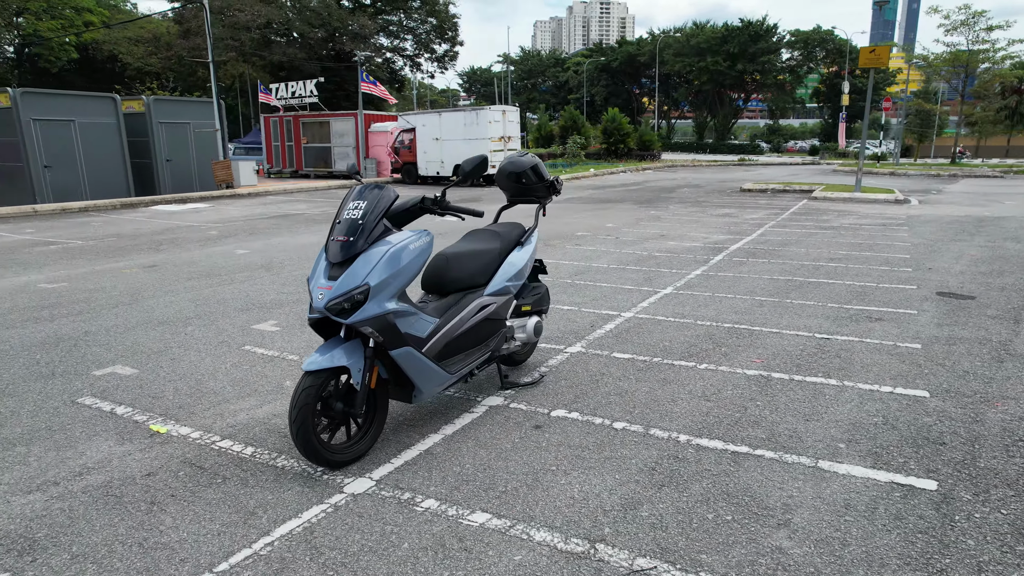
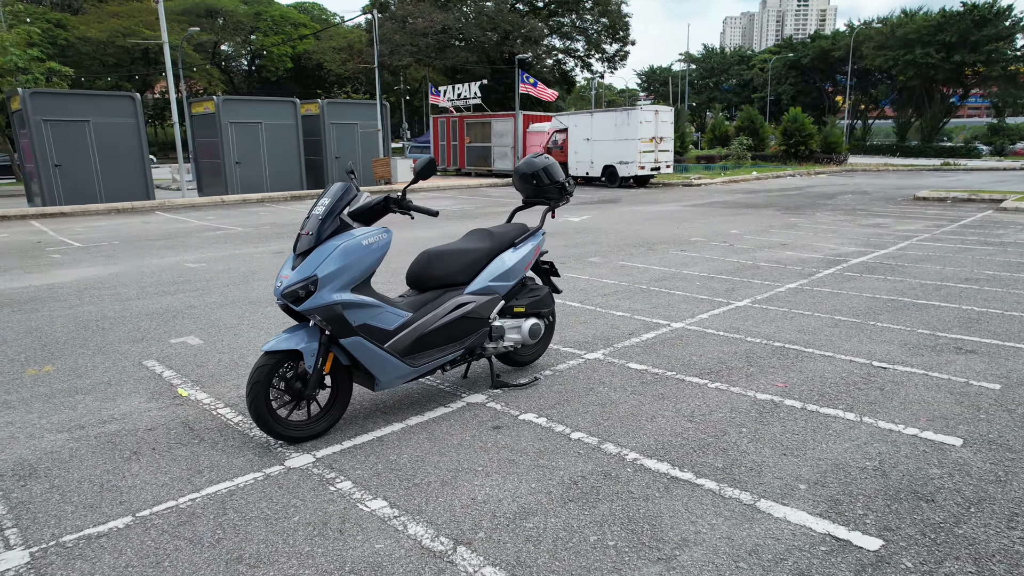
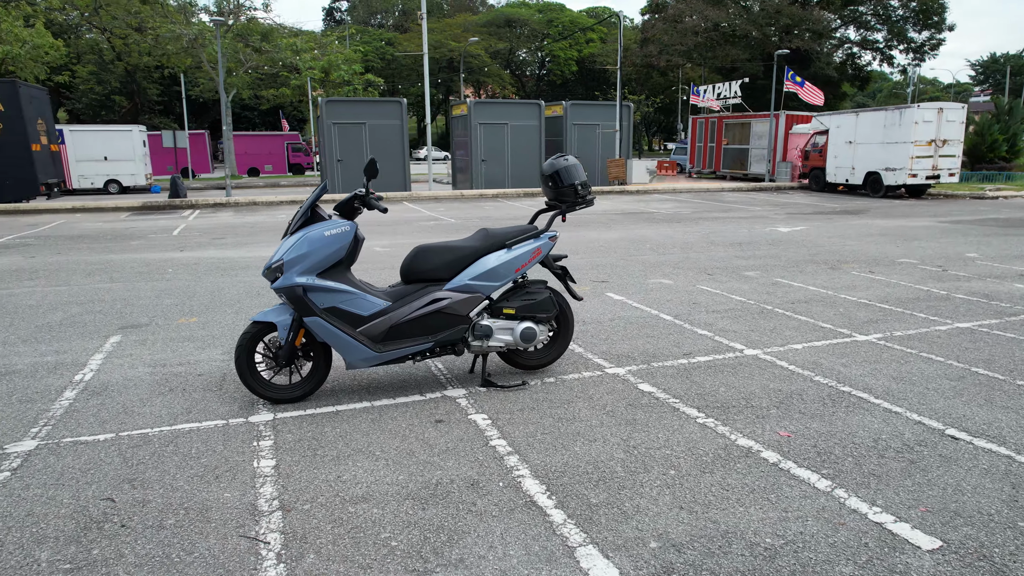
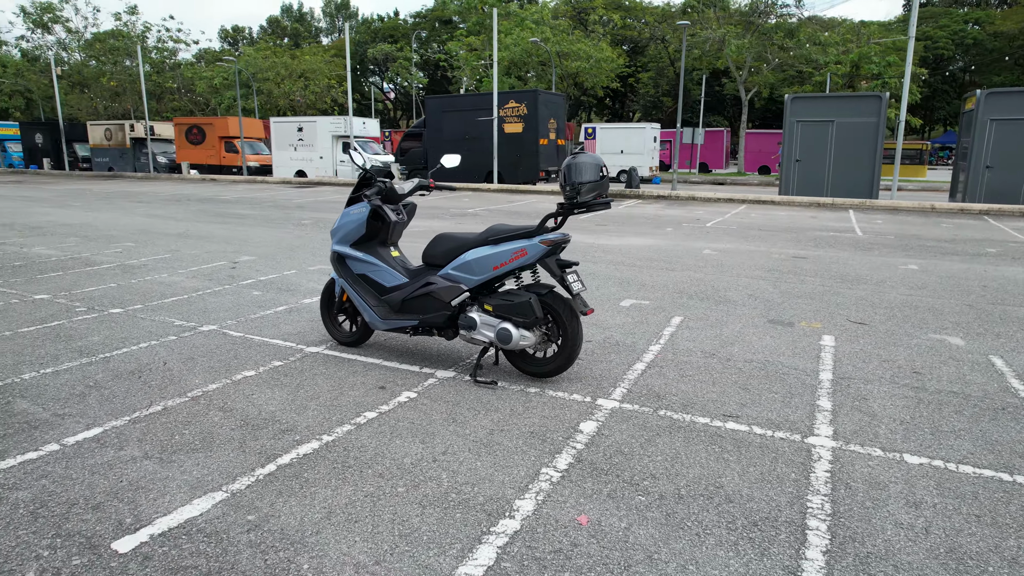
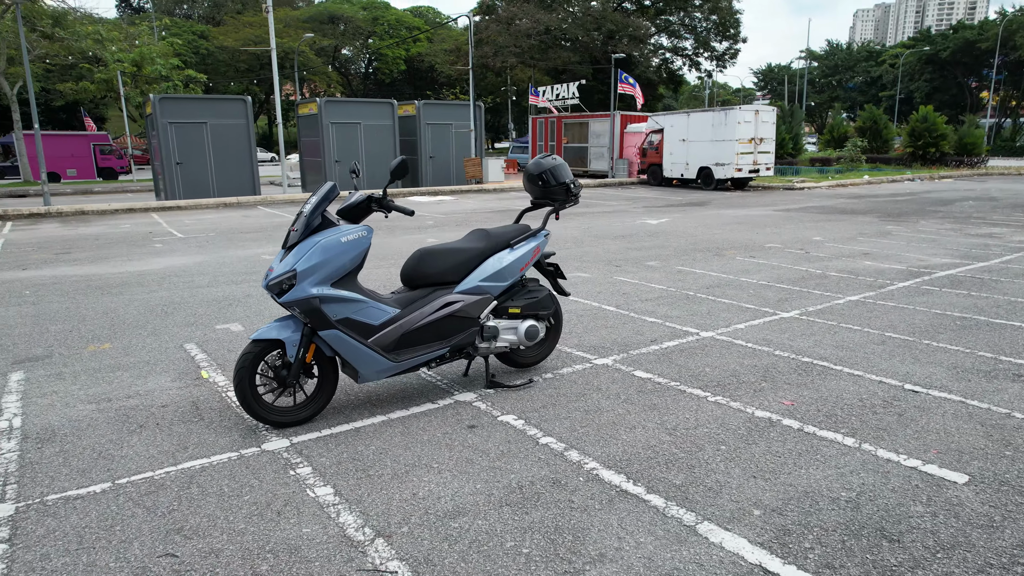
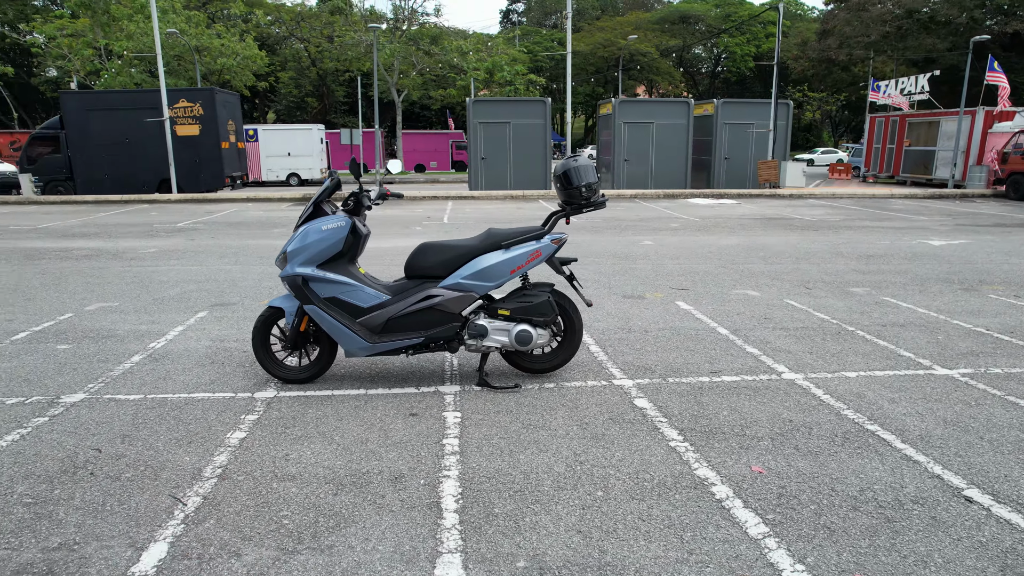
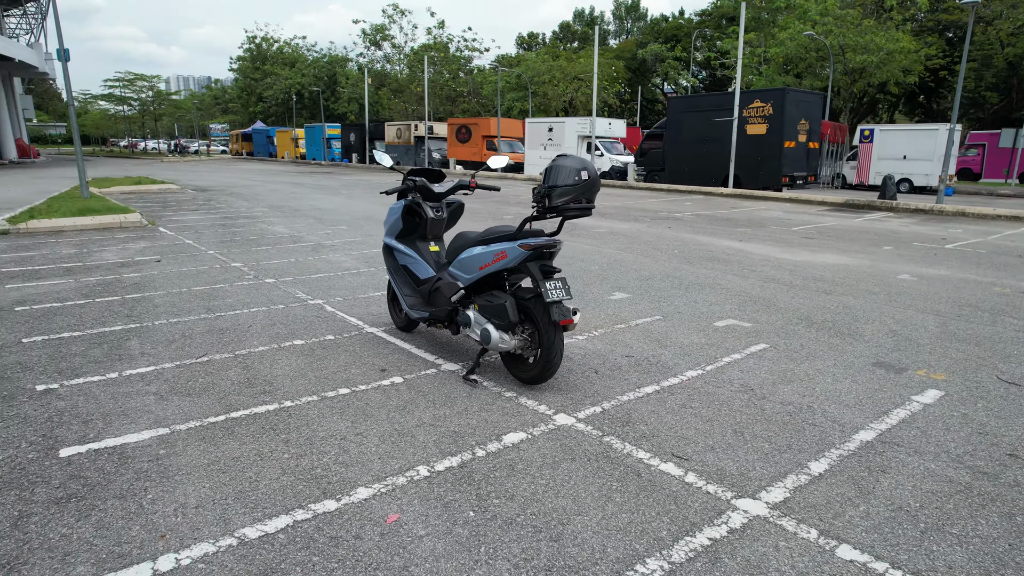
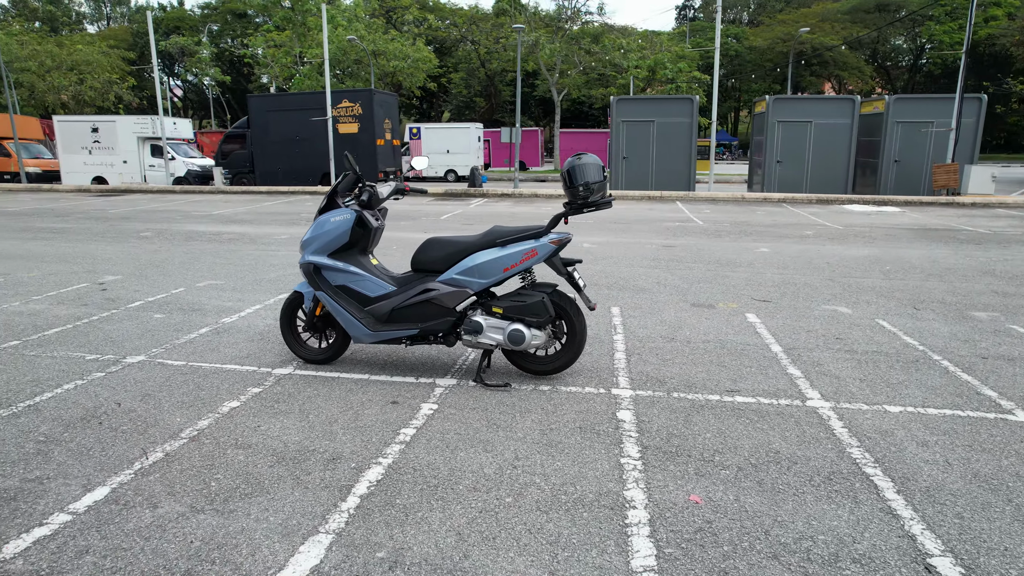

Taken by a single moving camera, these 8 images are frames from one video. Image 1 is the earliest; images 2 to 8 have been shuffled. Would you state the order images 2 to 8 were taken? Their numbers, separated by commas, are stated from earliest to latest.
2, 5, 3, 6, 8, 4, 7
